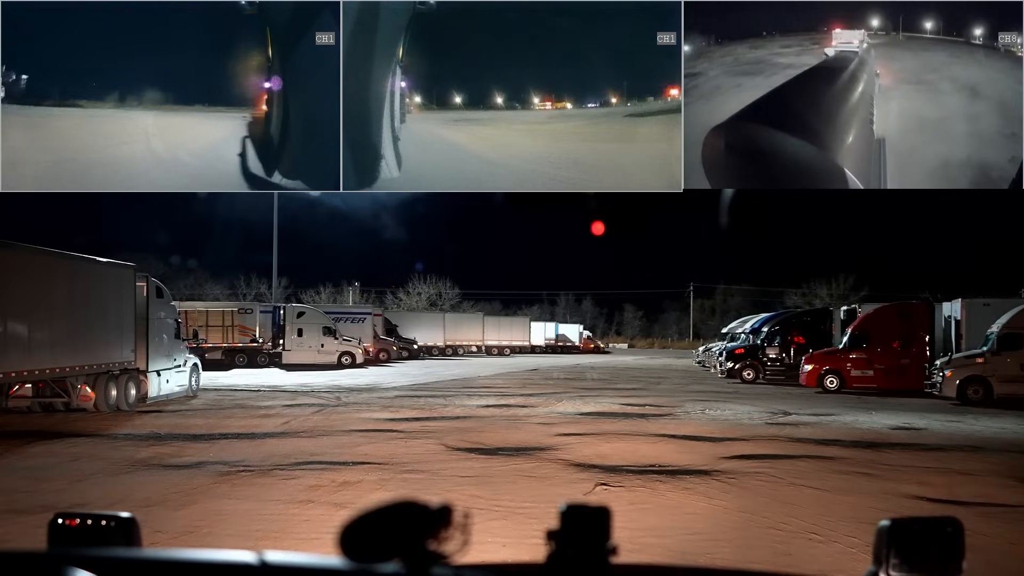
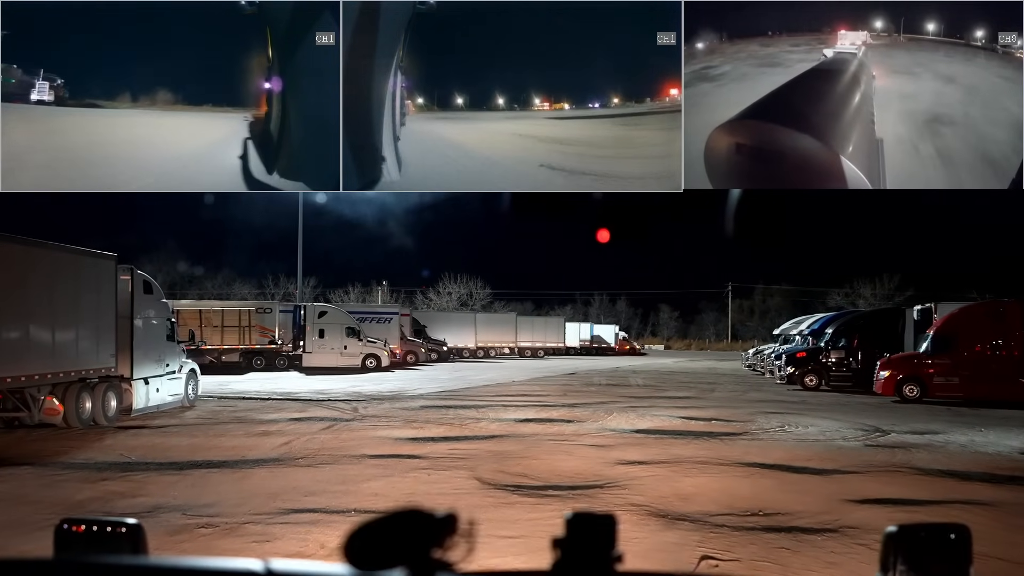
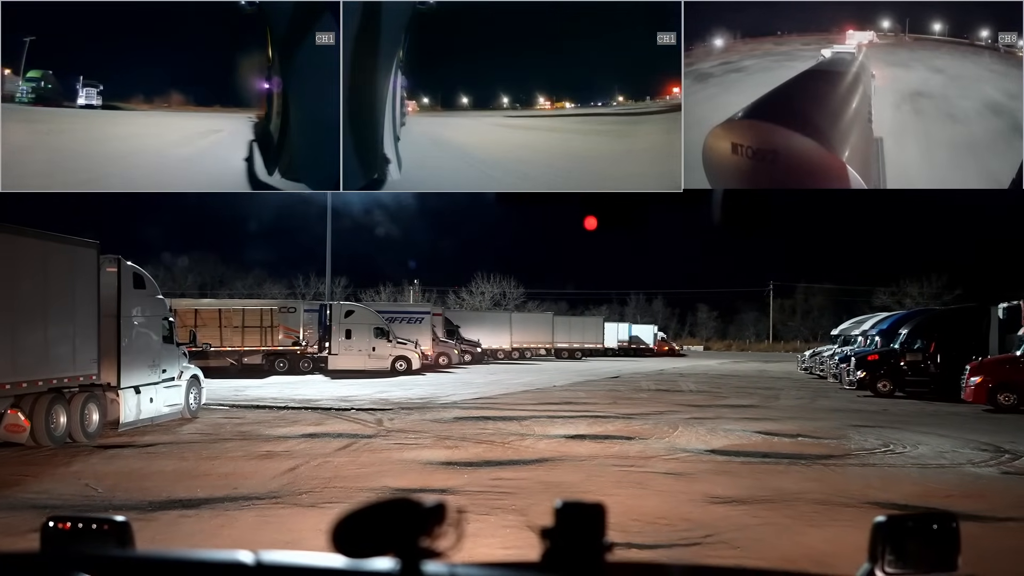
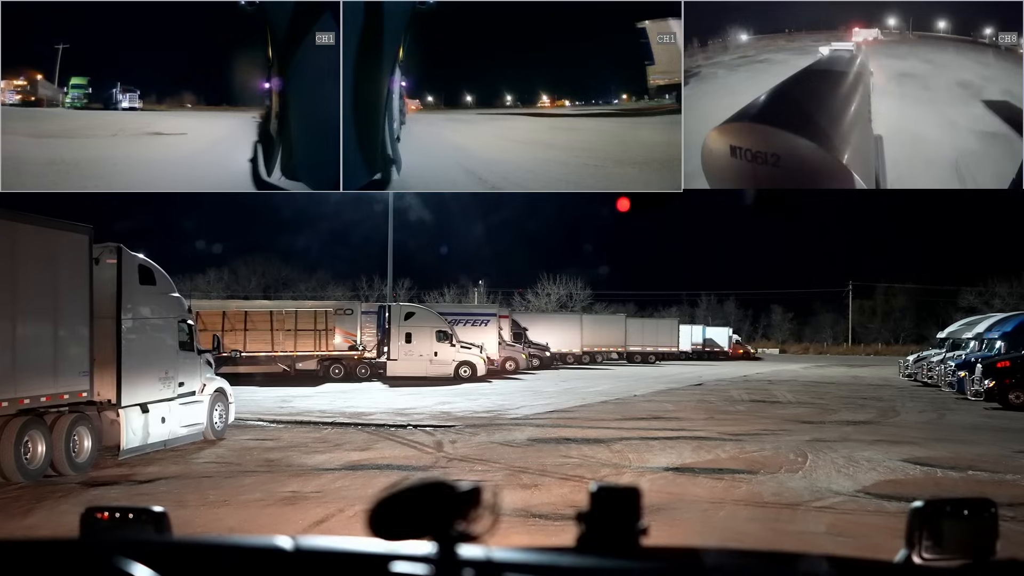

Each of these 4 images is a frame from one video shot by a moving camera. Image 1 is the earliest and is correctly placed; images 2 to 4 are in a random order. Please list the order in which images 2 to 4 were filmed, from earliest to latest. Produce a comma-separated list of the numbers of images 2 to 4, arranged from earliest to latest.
2, 3, 4
